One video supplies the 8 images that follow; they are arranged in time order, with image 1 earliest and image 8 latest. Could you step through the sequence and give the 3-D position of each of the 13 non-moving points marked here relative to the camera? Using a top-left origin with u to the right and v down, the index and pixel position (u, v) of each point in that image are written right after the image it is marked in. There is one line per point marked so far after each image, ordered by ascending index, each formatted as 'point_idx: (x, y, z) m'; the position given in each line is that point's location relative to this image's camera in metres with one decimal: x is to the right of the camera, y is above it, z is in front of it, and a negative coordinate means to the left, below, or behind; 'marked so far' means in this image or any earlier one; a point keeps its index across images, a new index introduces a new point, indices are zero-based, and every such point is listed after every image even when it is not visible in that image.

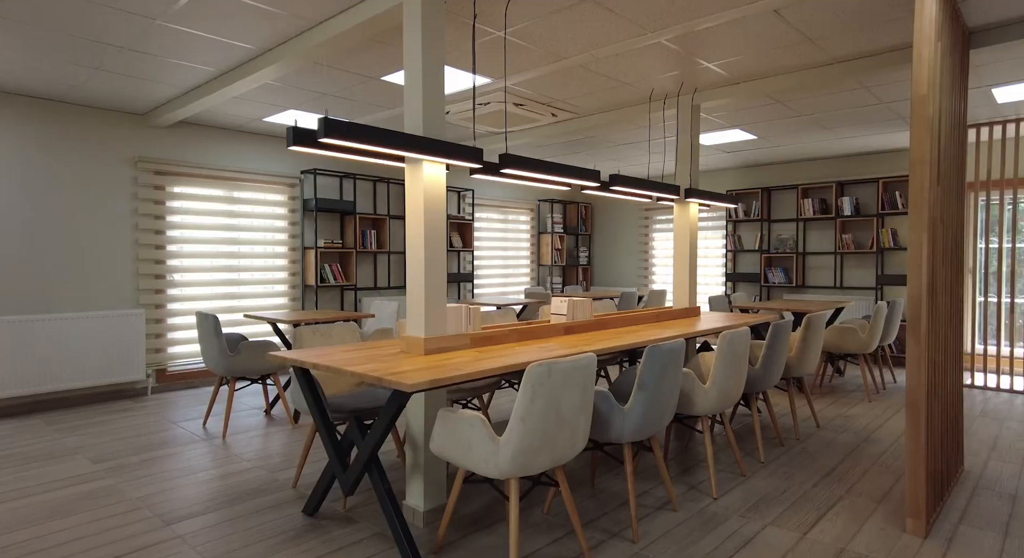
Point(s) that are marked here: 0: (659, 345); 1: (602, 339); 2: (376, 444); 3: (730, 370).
0: (+0.7, -0.3, +3.1) m
1: (+0.6, -0.4, +4.0) m
2: (-0.6, -0.7, +2.9) m
3: (+1.3, -0.5, +3.7) m
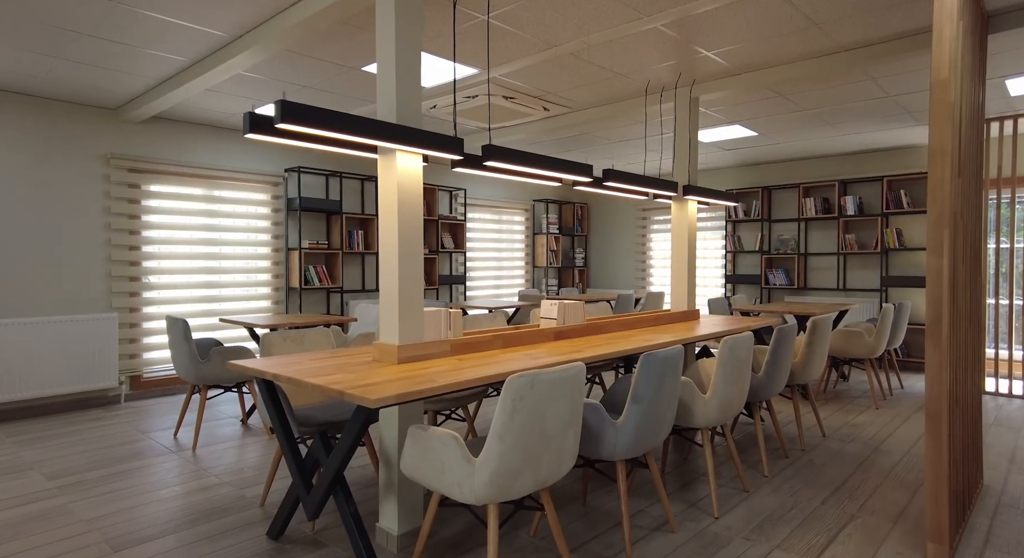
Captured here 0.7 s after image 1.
0: (+0.6, -0.3, +2.8) m
1: (+0.5, -0.4, +3.7) m
2: (-0.7, -0.7, +2.6) m
3: (+1.2, -0.5, +3.4) m
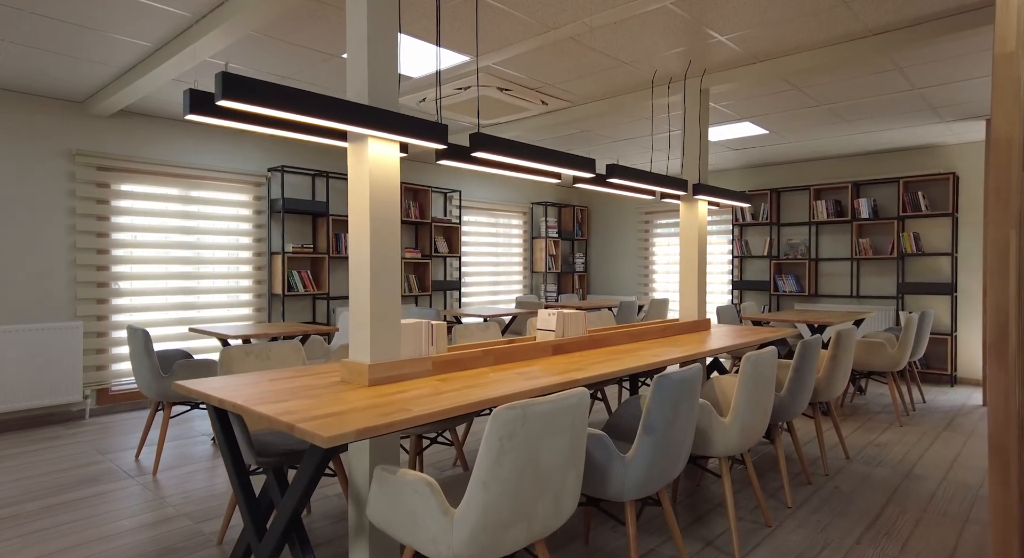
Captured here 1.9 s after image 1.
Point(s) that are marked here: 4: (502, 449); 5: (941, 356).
0: (+0.6, -0.4, +2.4) m
1: (+0.5, -0.4, +3.3) m
2: (-0.7, -0.8, +2.2) m
3: (+1.2, -0.6, +3.0) m
4: (0.0, -0.5, +1.8) m
5: (+4.9, -0.9, +7.2) m
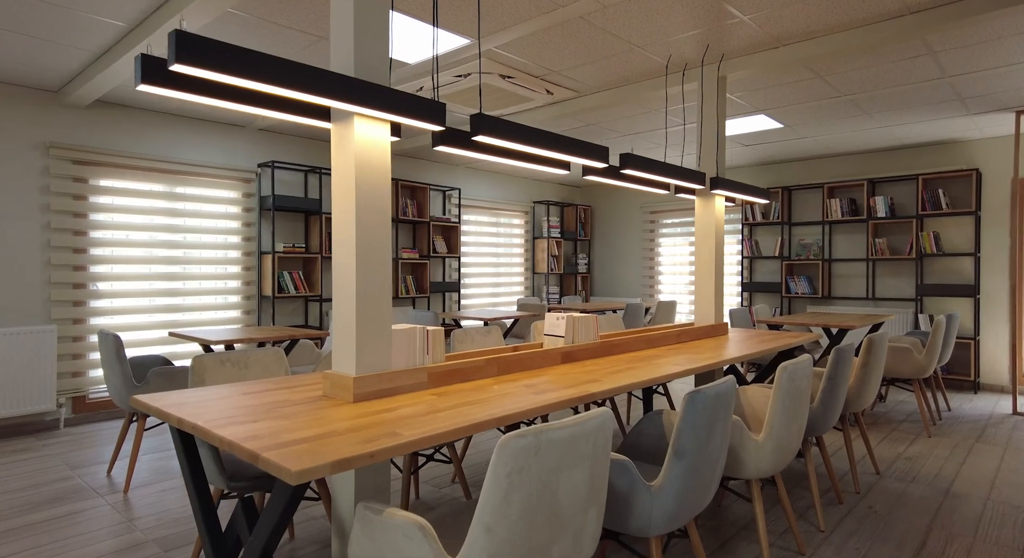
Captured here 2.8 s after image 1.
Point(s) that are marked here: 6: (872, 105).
0: (+0.6, -0.4, +2.1) m
1: (+0.5, -0.4, +3.0) m
2: (-0.7, -0.8, +1.9) m
3: (+1.2, -0.6, +2.7) m
4: (0.0, -0.5, +1.5) m
5: (+4.9, -0.9, +6.9) m
6: (+3.2, +1.5, +5.6) m
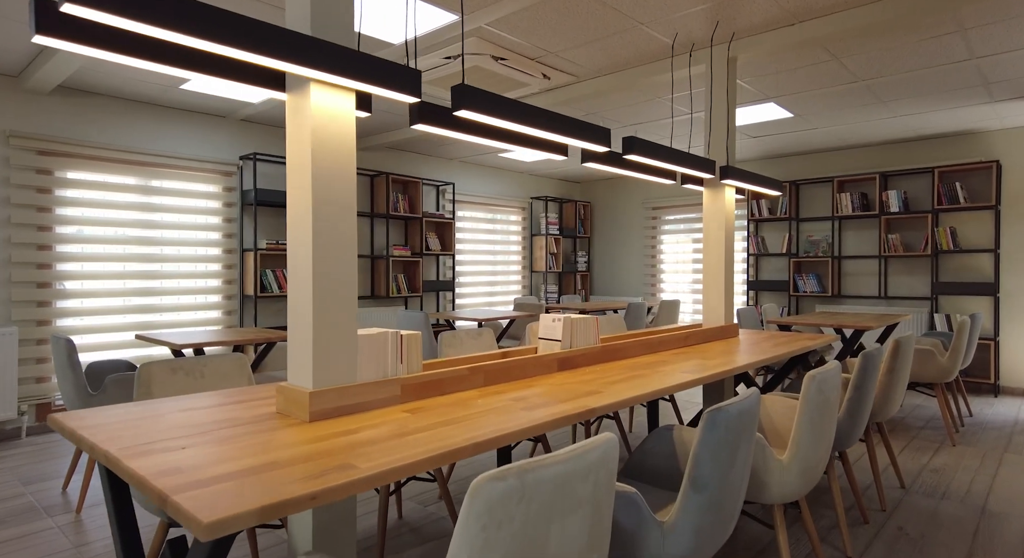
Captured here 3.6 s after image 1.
0: (+0.6, -0.4, +1.8) m
1: (+0.4, -0.4, +2.6) m
2: (-0.7, -0.8, +1.5) m
3: (+1.1, -0.6, +2.4) m
4: (0.0, -0.5, +1.2) m
5: (+4.8, -0.9, +6.6) m
6: (+3.1, +1.6, +5.3) m
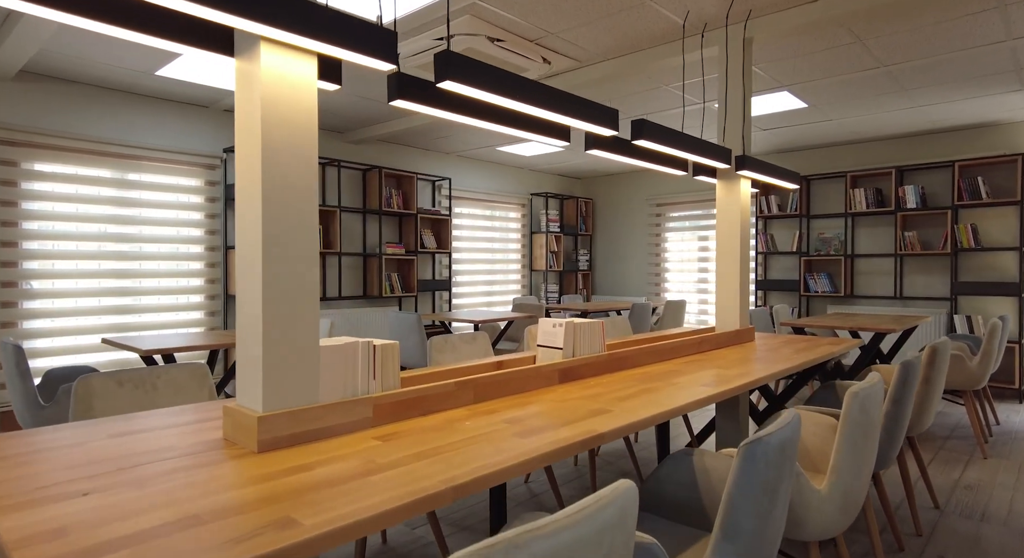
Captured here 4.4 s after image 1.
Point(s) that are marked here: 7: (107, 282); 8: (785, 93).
0: (+0.6, -0.4, +1.4) m
1: (+0.4, -0.4, +2.3) m
2: (-0.8, -0.8, +1.2) m
3: (+1.1, -0.6, +2.0) m
4: (-0.1, -0.5, +0.8) m
5: (+4.8, -0.9, +6.2) m
6: (+3.1, +1.6, +5.0) m
7: (-3.3, 0.0, +5.2) m
8: (+2.3, +1.6, +5.4) m
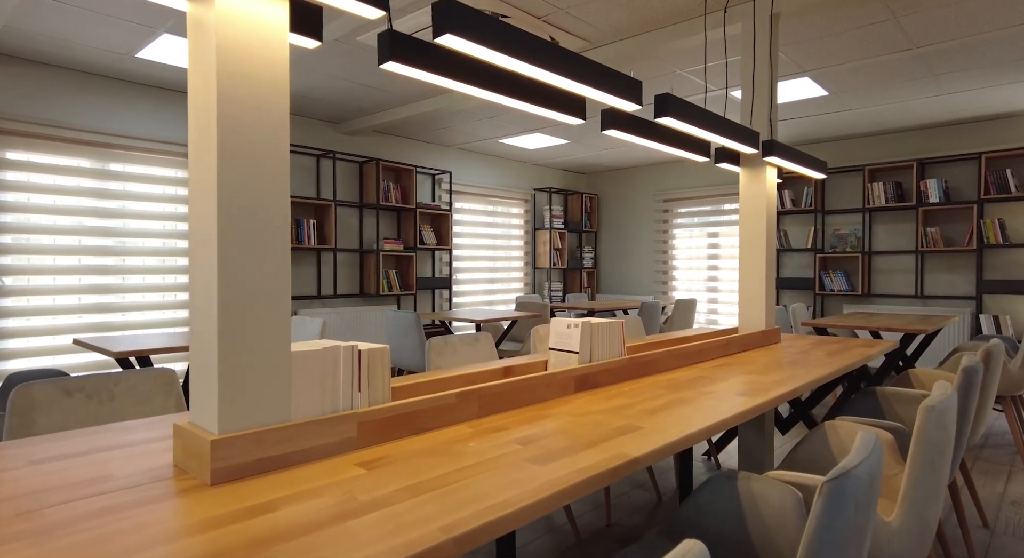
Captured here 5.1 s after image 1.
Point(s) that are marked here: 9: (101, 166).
0: (+0.6, -0.3, +1.1) m
1: (+0.5, -0.4, +2.0) m
2: (-0.7, -0.7, +0.9) m
3: (+1.1, -0.5, +1.7) m
4: (0.0, -0.5, +0.5) m
5: (+4.9, -0.8, +5.9) m
6: (+3.2, +1.6, +4.6) m
7: (-3.3, 0.0, +4.9) m
8: (+2.3, +1.6, +5.1) m
9: (-3.2, +0.9, +4.9) m
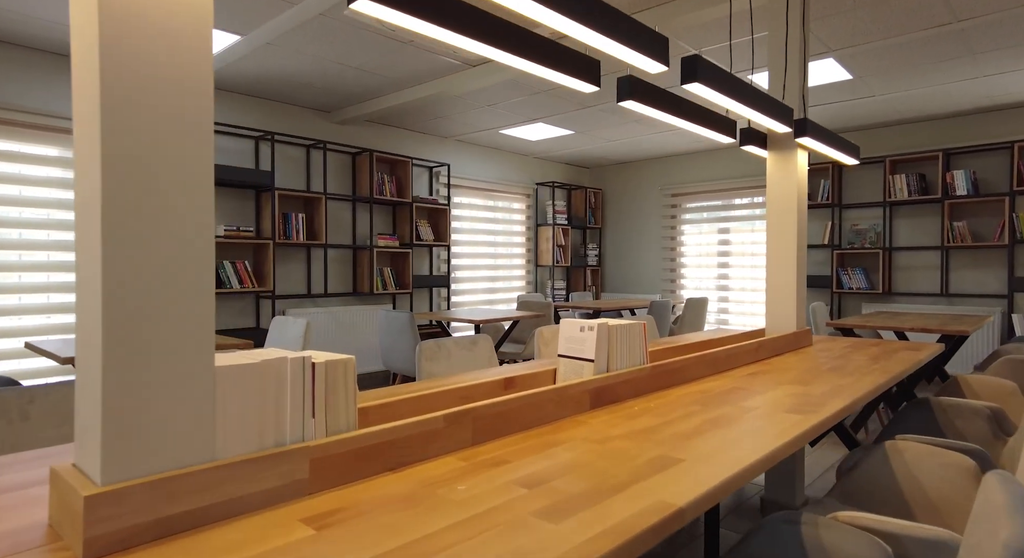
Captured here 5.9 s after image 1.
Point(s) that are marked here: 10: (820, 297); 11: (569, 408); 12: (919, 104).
0: (+0.6, -0.3, +0.7) m
1: (+0.5, -0.4, +1.6) m
2: (-0.7, -0.7, +0.5) m
3: (+1.2, -0.5, +1.3) m
4: (0.0, -0.4, +0.2) m
5: (+4.9, -0.8, +5.5) m
6: (+3.2, +1.6, +4.3) m
7: (-3.3, 0.0, +4.5) m
8: (+2.4, +1.6, +4.7) m
9: (-3.2, +0.9, +4.6) m
10: (+3.5, -0.2, +7.2) m
11: (+0.2, -0.3, +1.7) m
12: (+3.7, +1.6, +5.8) m
